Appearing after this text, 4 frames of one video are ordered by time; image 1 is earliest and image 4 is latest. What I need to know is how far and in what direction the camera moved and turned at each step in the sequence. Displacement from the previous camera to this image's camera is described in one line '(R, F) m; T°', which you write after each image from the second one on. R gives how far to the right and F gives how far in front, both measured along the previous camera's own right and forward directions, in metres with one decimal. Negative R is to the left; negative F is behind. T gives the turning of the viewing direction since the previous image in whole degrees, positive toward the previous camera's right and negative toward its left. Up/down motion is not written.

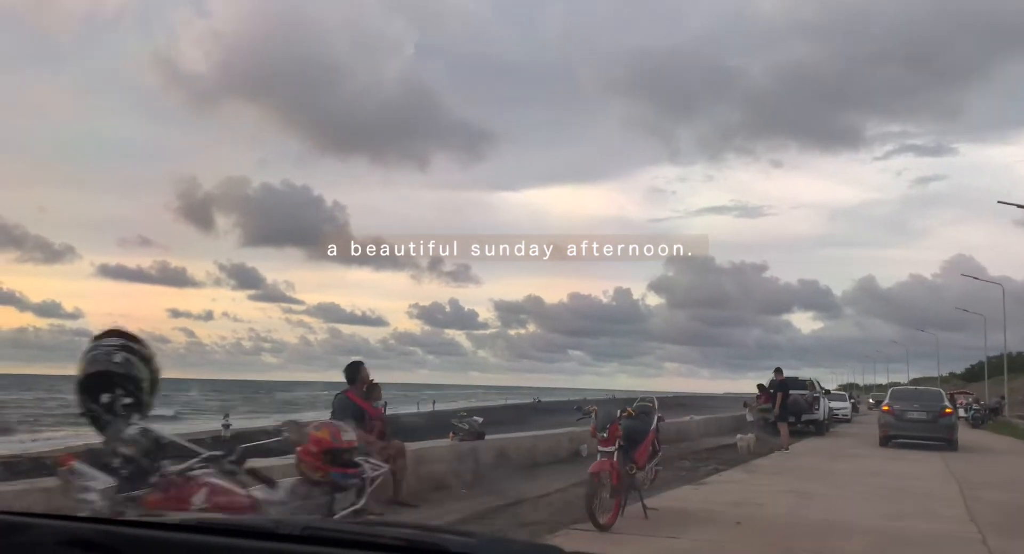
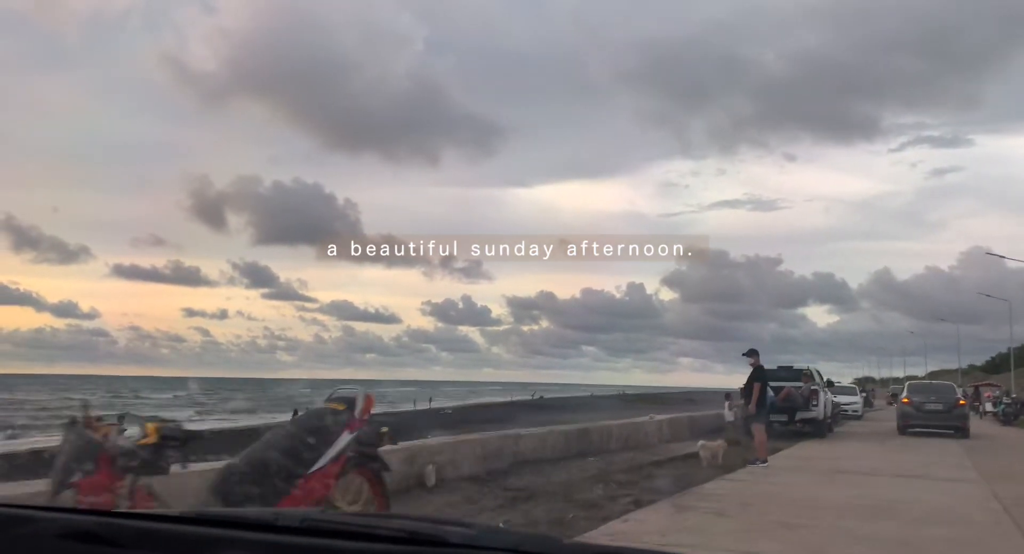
(-0.6, -0.7) m; -1°
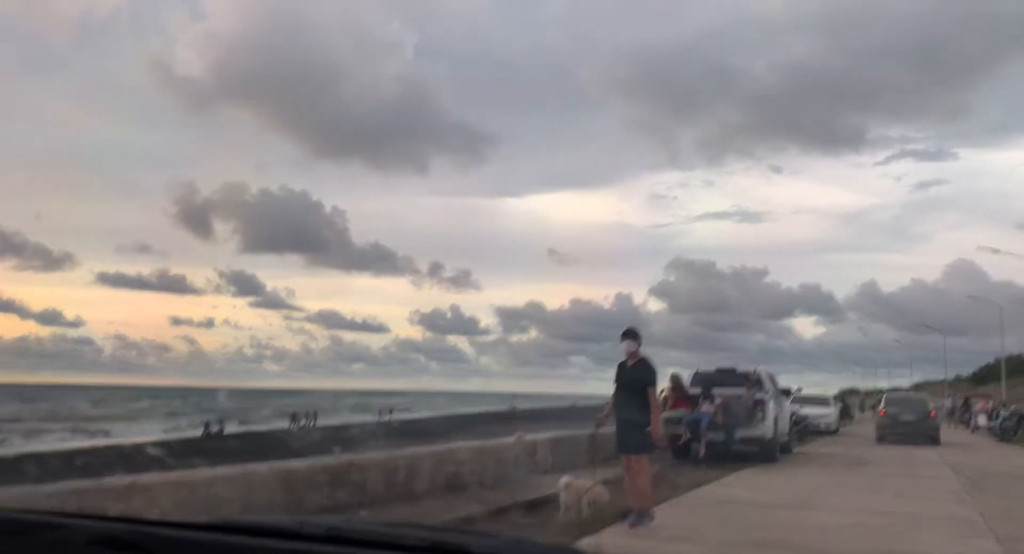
(+1.2, +2.6) m; +1°
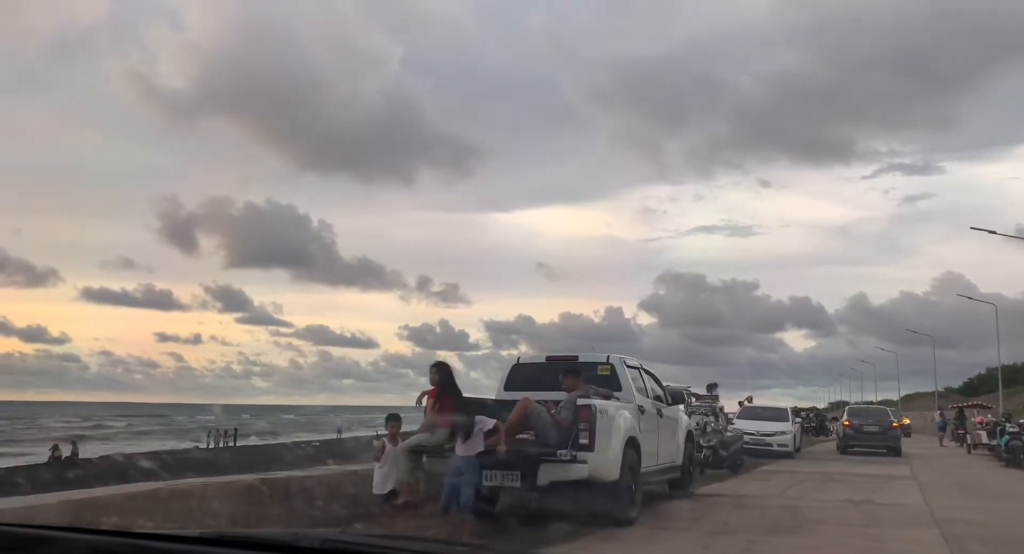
(+1.7, +3.7) m; +1°
